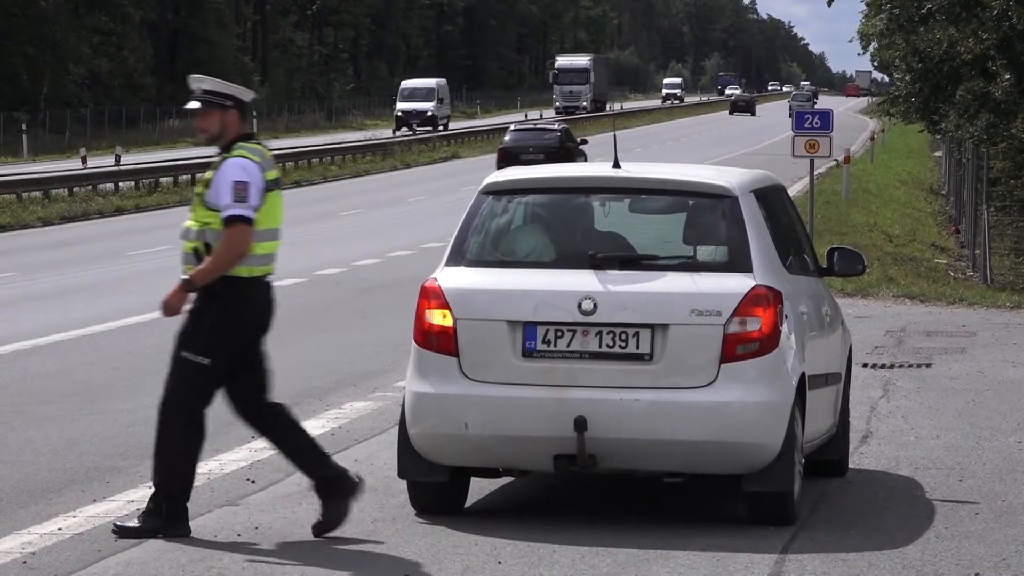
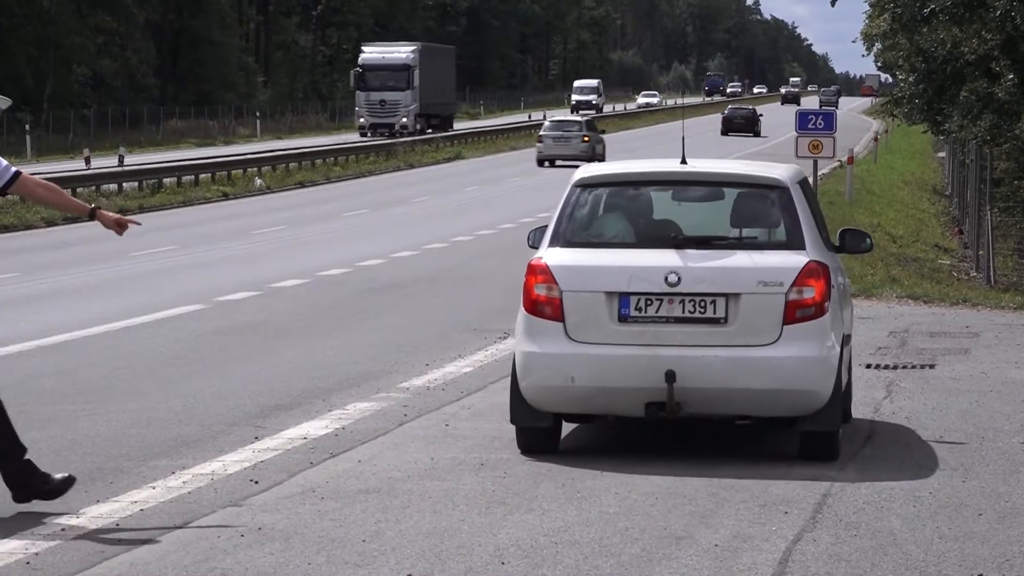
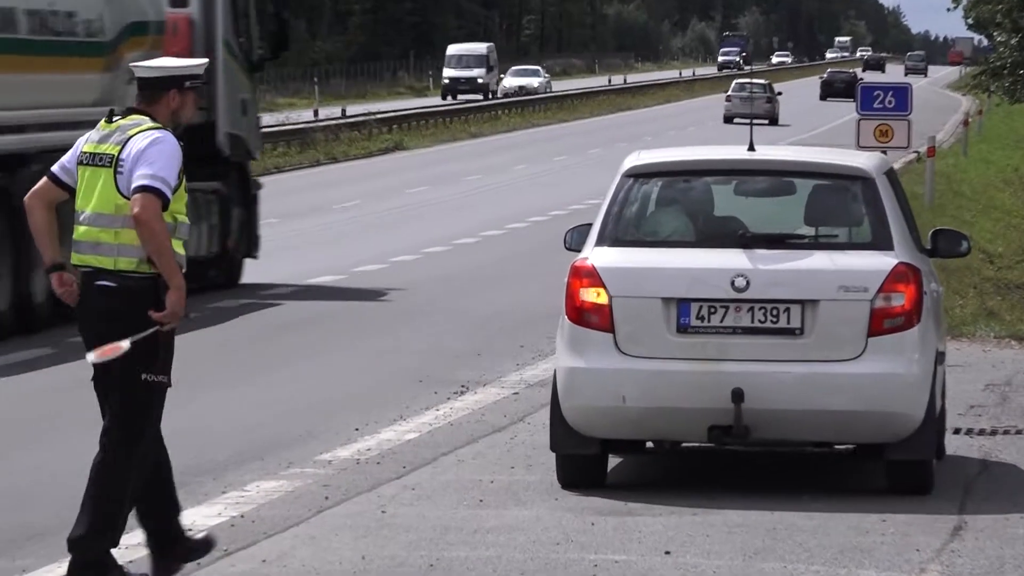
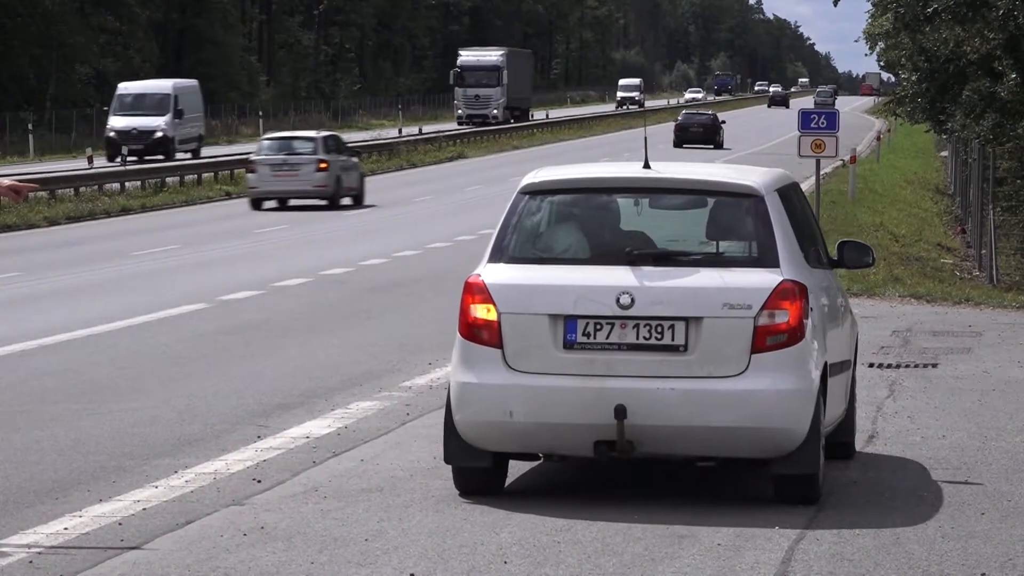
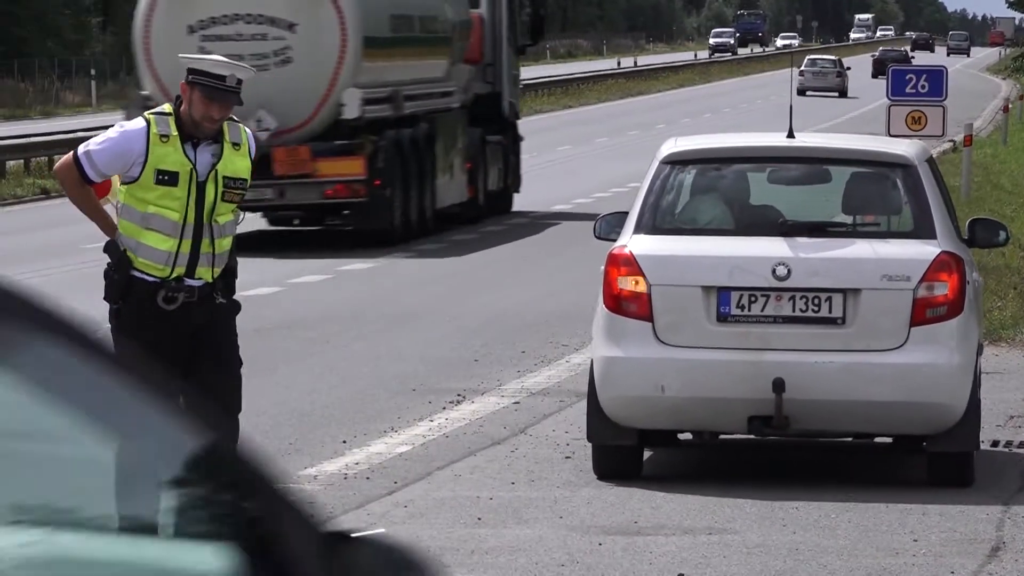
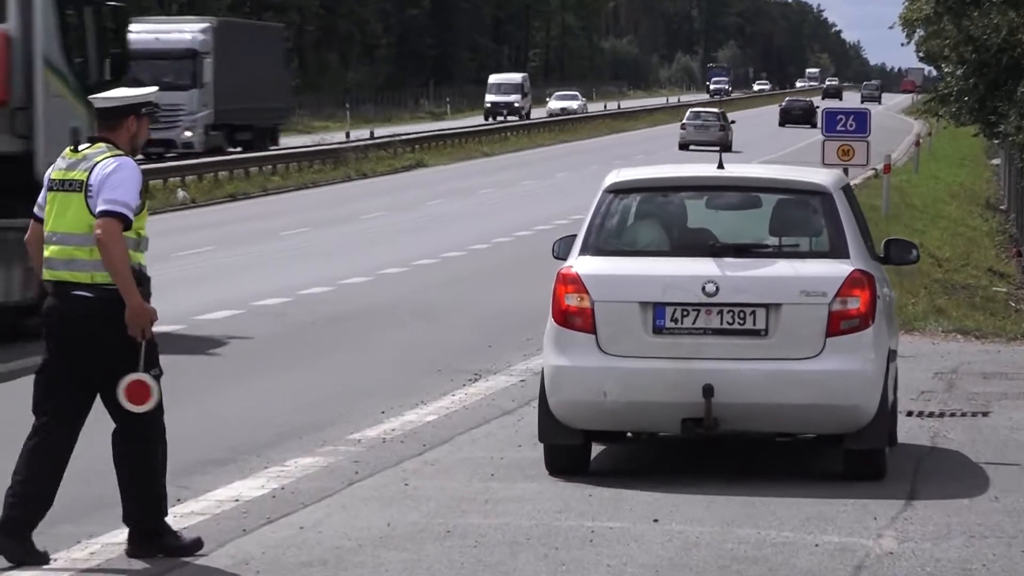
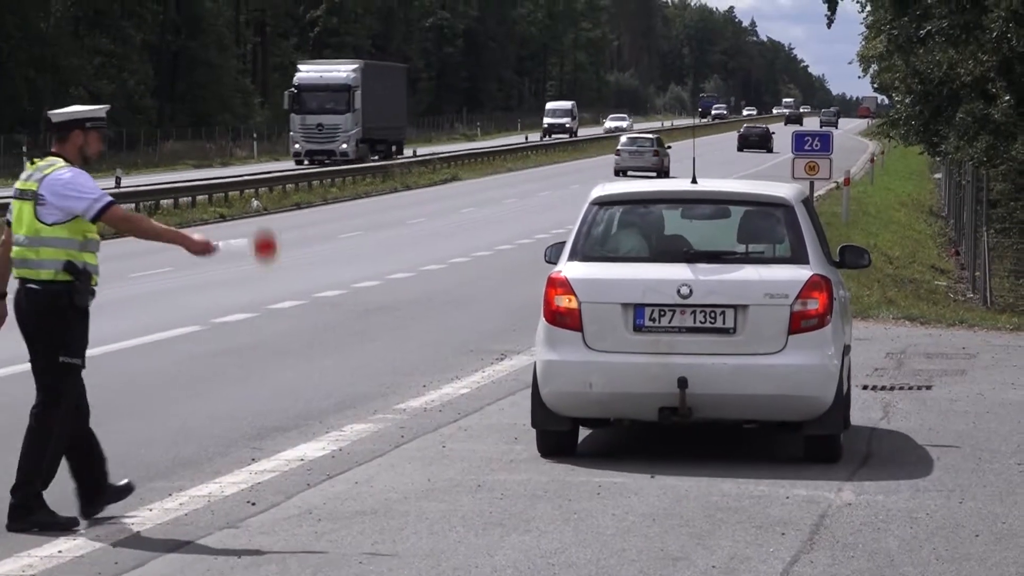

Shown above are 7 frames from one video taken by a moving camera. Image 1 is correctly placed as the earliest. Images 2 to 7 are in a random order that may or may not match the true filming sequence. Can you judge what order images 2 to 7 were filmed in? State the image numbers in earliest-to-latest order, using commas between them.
4, 2, 7, 6, 3, 5
